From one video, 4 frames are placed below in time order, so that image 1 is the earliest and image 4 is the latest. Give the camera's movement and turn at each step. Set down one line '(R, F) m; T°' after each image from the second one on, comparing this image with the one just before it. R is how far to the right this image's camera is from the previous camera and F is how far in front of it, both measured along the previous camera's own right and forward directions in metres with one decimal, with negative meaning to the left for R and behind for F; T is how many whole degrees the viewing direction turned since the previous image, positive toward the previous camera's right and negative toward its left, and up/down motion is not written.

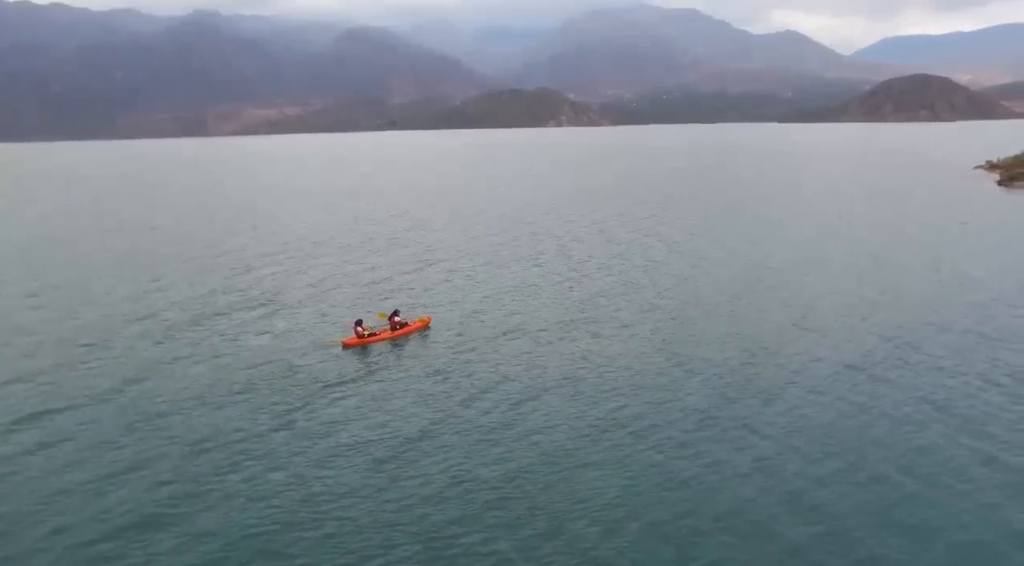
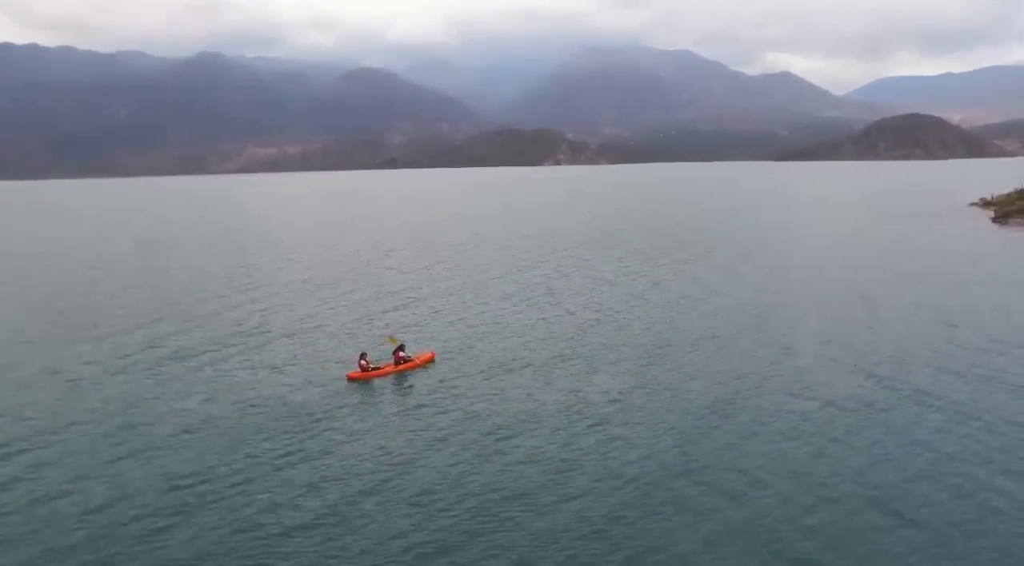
(0.0, -0.1) m; 0°
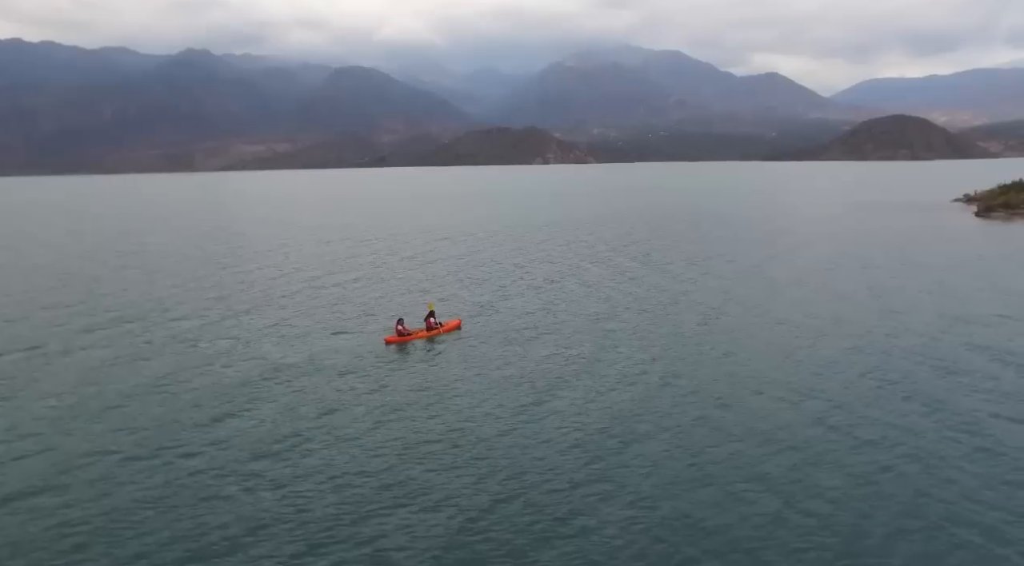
(-0.5, -0.8) m; +1°
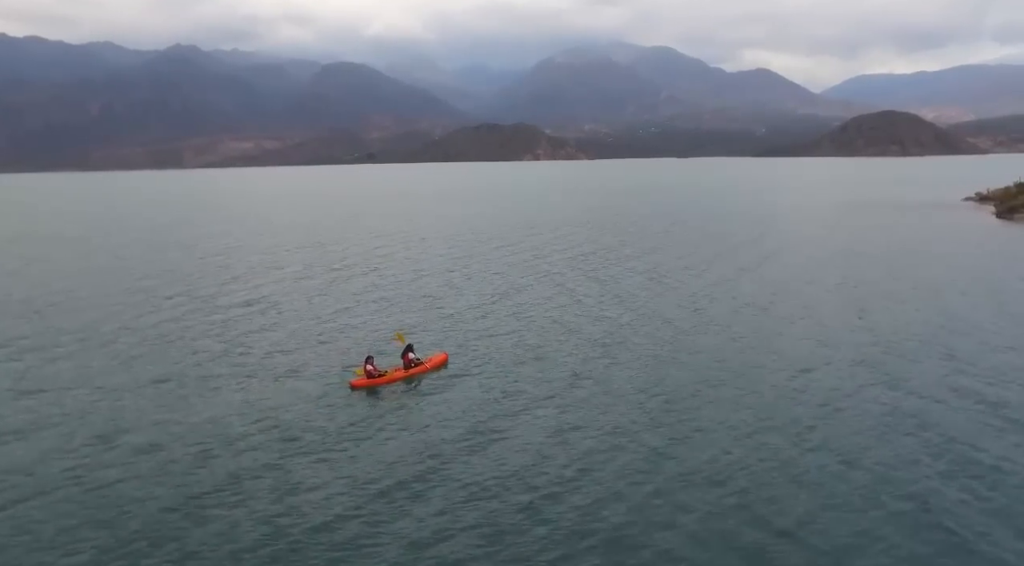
(+0.2, +1.3) m; +1°
